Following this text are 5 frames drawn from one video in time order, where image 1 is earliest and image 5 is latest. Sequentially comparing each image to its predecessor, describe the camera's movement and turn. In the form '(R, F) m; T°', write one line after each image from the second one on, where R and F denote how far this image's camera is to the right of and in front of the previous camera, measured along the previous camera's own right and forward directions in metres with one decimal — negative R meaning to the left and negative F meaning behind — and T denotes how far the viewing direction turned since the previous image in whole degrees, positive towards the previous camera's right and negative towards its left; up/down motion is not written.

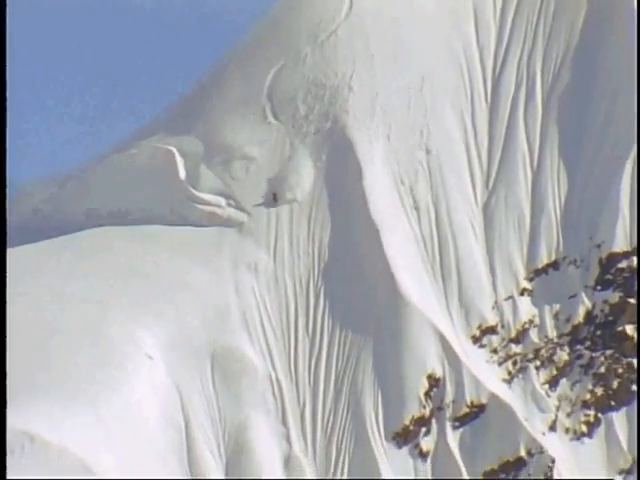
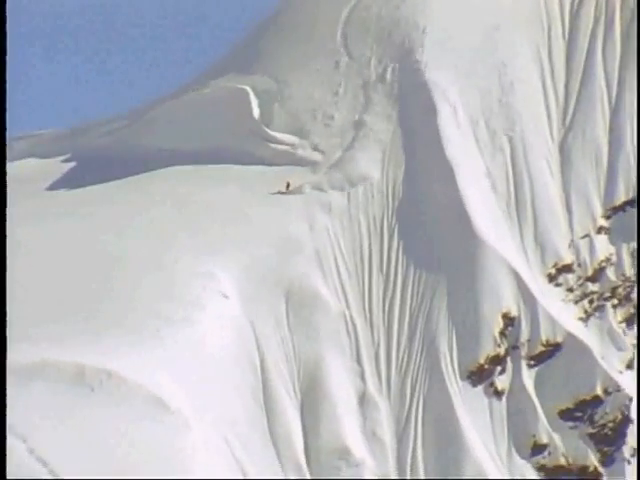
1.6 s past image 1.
(0.0, 0.0) m; -3°
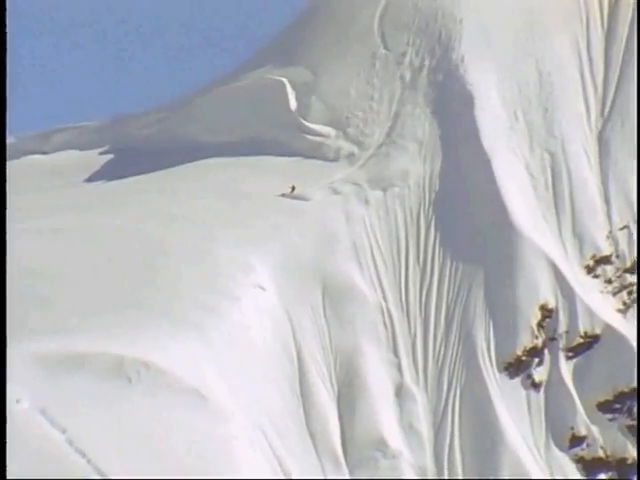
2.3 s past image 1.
(-0.1, 0.0) m; -1°
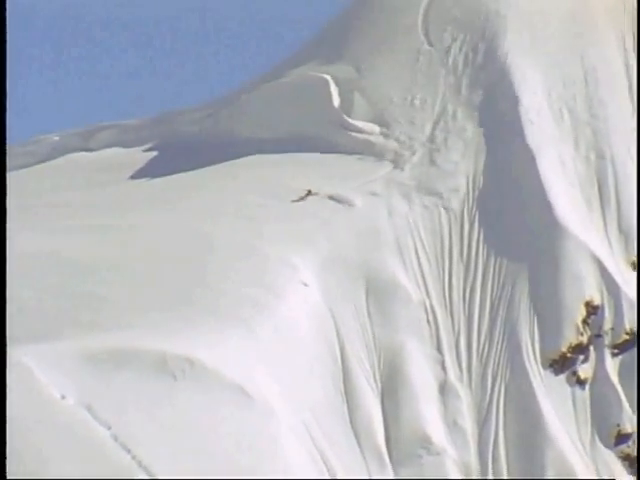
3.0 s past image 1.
(-0.2, 0.0) m; -1°
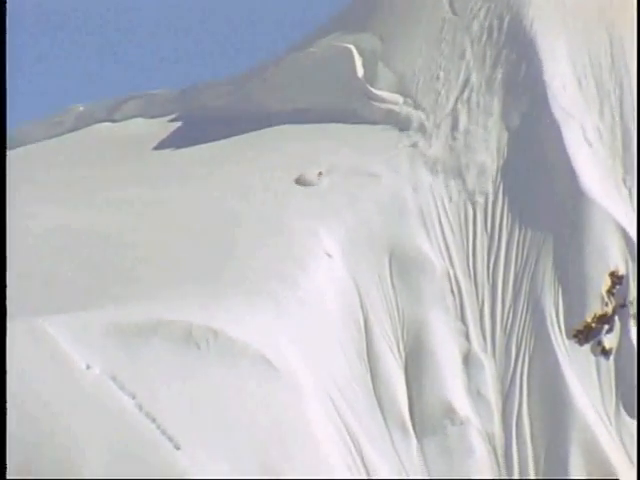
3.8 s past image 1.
(-0.1, 0.0) m; -1°
